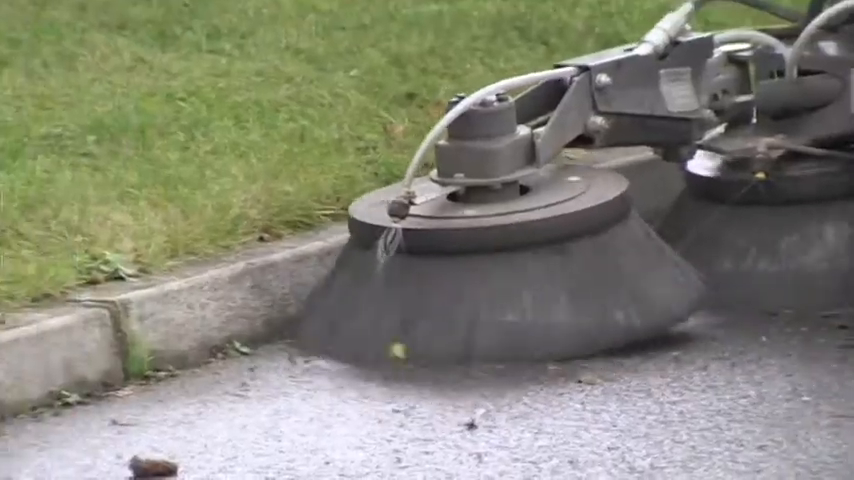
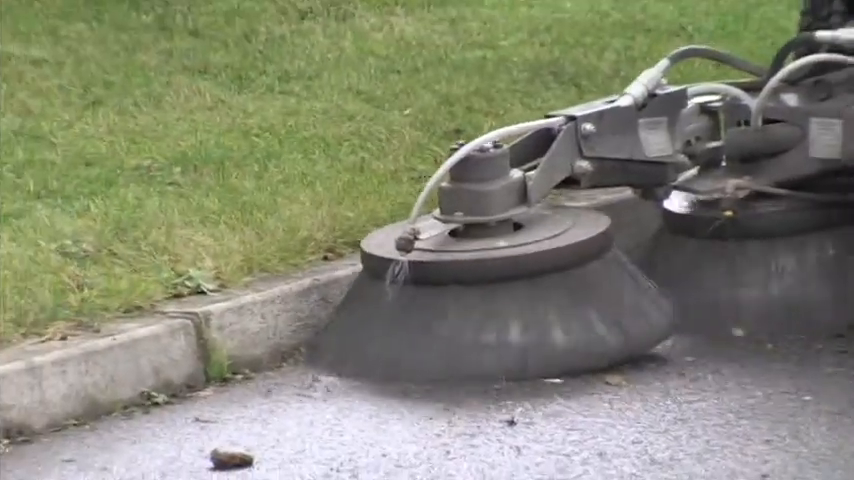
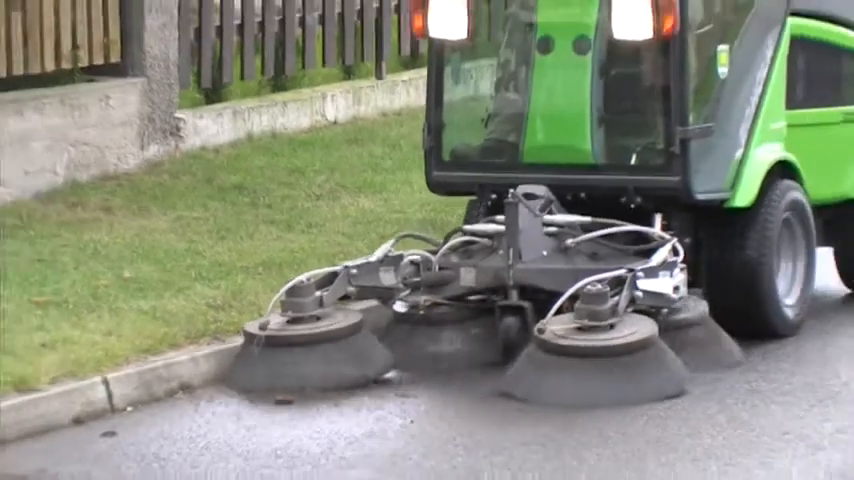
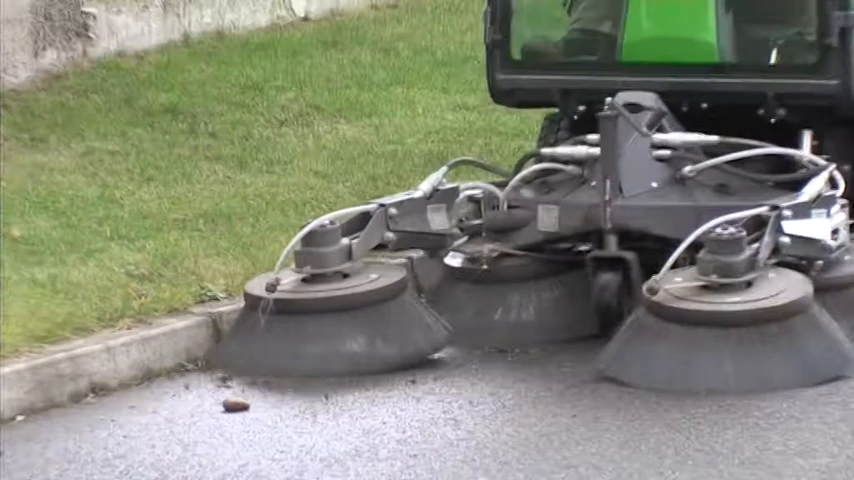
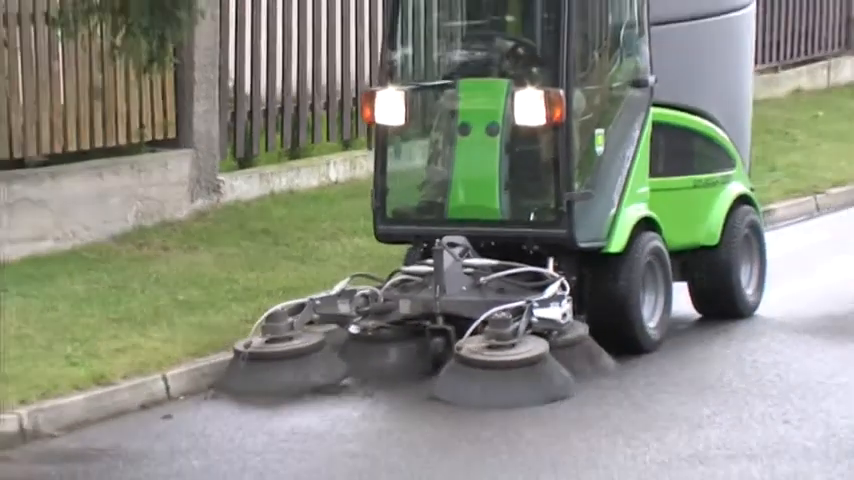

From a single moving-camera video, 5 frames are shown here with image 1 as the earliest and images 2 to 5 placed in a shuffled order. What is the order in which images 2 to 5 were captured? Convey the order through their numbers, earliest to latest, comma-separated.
2, 4, 3, 5
